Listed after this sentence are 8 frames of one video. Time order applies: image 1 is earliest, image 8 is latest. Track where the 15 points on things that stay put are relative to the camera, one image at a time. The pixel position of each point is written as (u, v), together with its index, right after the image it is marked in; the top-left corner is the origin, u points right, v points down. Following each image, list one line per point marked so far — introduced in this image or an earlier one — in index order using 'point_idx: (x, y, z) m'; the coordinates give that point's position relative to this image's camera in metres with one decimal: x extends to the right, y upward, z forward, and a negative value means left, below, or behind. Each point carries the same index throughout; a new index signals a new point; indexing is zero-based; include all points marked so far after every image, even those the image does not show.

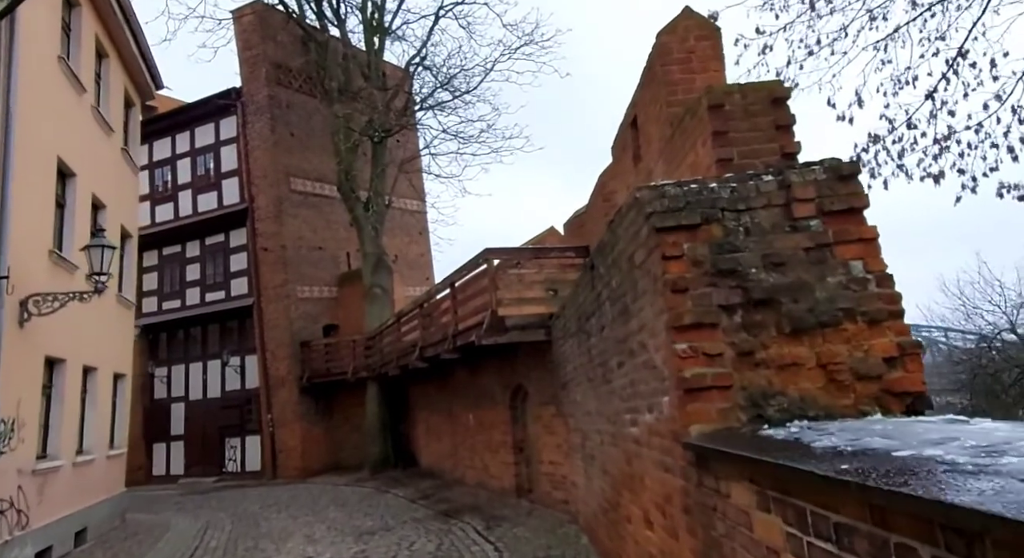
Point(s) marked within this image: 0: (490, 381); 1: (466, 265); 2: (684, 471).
0: (-0.4, -1.9, +12.2) m
1: (-0.8, +0.2, +10.4) m
2: (+0.8, -0.9, +3.0) m
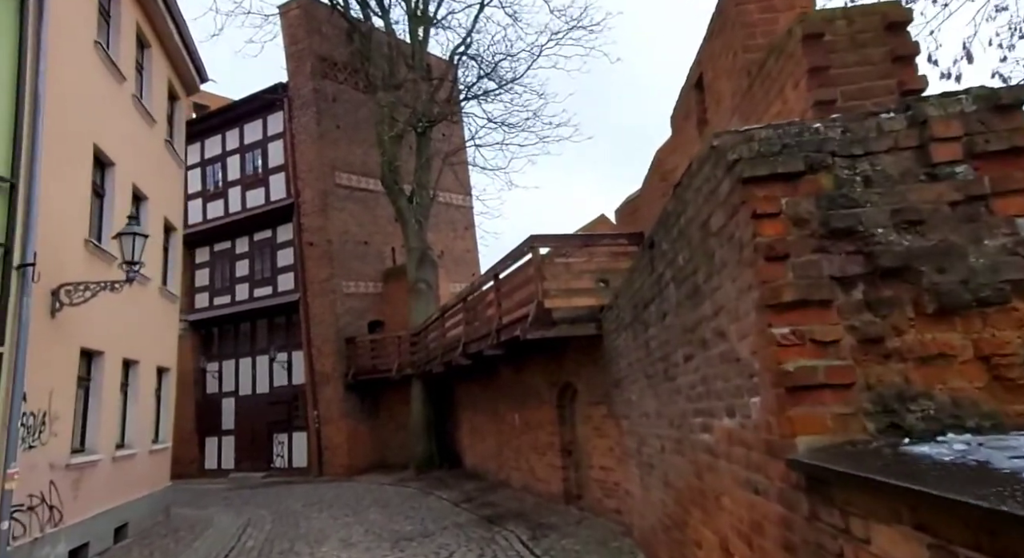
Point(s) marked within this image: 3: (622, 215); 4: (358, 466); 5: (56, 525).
0: (+0.4, -1.8, +11.6) m
1: (0.0, +0.4, +9.8) m
2: (+1.0, -0.8, +2.3) m
3: (+1.7, +1.0, +10.0) m
4: (-4.6, -5.6, +19.5) m
5: (-5.5, -3.0, +7.9) m
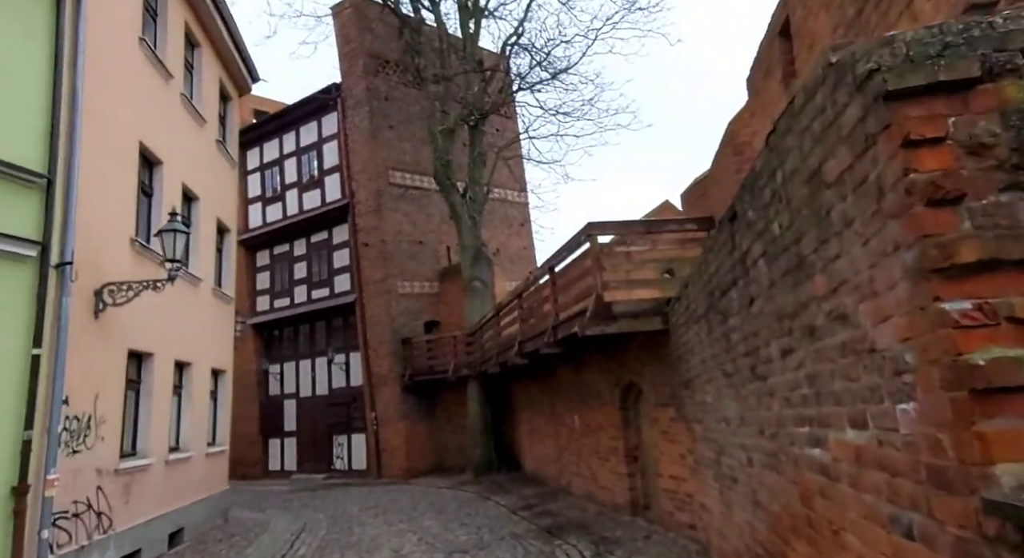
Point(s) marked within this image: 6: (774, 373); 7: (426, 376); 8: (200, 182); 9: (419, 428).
0: (+1.4, -1.7, +10.8) m
1: (+0.7, +0.5, +9.1) m
2: (+1.1, -0.7, +1.6) m
3: (+2.5, +1.1, +9.1) m
4: (-2.8, -5.6, +19.2) m
5: (-4.8, -3.0, +7.7) m
6: (+1.4, -0.5, +3.4) m
7: (-2.5, -2.8, +18.9) m
8: (-5.6, +1.7, +11.5) m
9: (-2.8, -4.5, +19.6) m
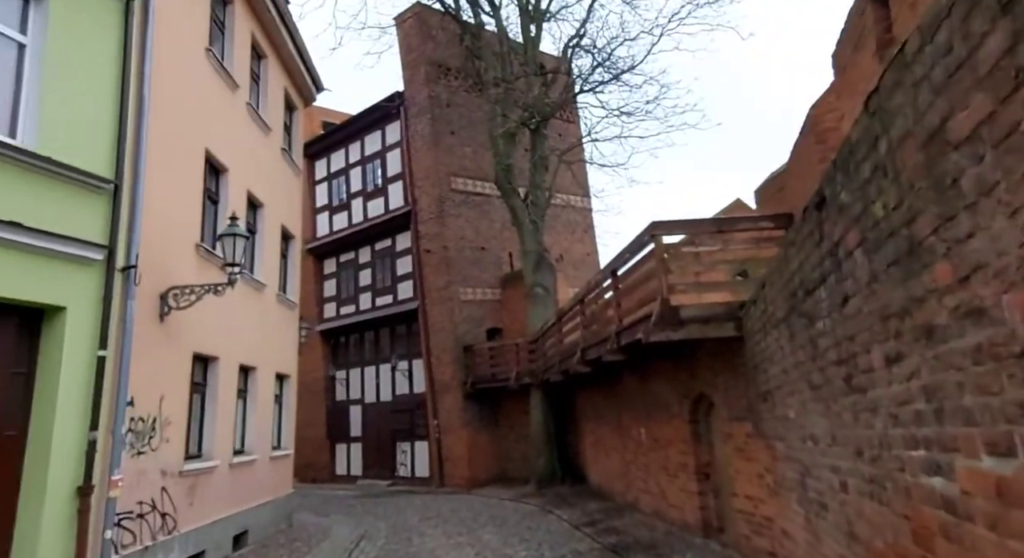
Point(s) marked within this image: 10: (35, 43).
0: (+2.4, -1.8, +10.3) m
1: (+1.6, +0.4, +8.7) m
2: (+1.2, -0.6, +1.1) m
3: (+3.3, +1.1, +8.5) m
4: (-1.0, -5.8, +19.0) m
5: (-4.1, -3.1, +7.8) m
6: (+1.6, -0.5, +2.9) m
7: (-0.7, -3.0, +18.7) m
8: (-4.5, +1.6, +11.7) m
9: (-0.9, -4.7, +19.4) m
10: (-4.5, +2.3, +6.2) m
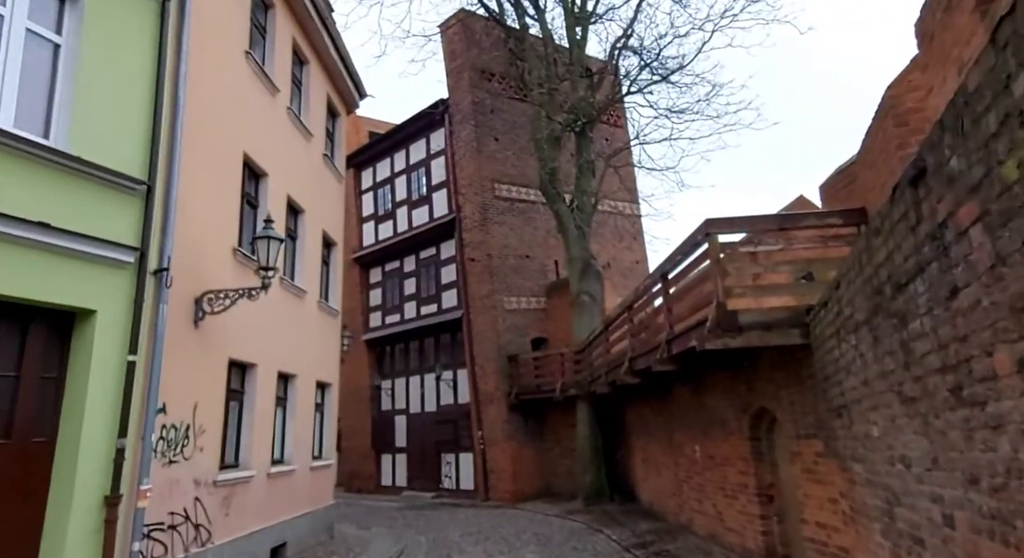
0: (+3.1, -1.8, +9.6) m
1: (+2.1, +0.4, +8.1) m
2: (+1.2, -0.5, +0.6) m
3: (+3.8, +1.0, +7.8) m
4: (+0.3, -6.1, +18.5) m
5: (-3.6, -3.1, +7.5) m
6: (+1.7, -0.4, +2.3) m
7: (+0.6, -3.3, +18.2) m
8: (-3.7, +1.5, +11.6) m
9: (+0.4, -5.0, +18.9) m
10: (-4.2, +2.2, +6.1) m
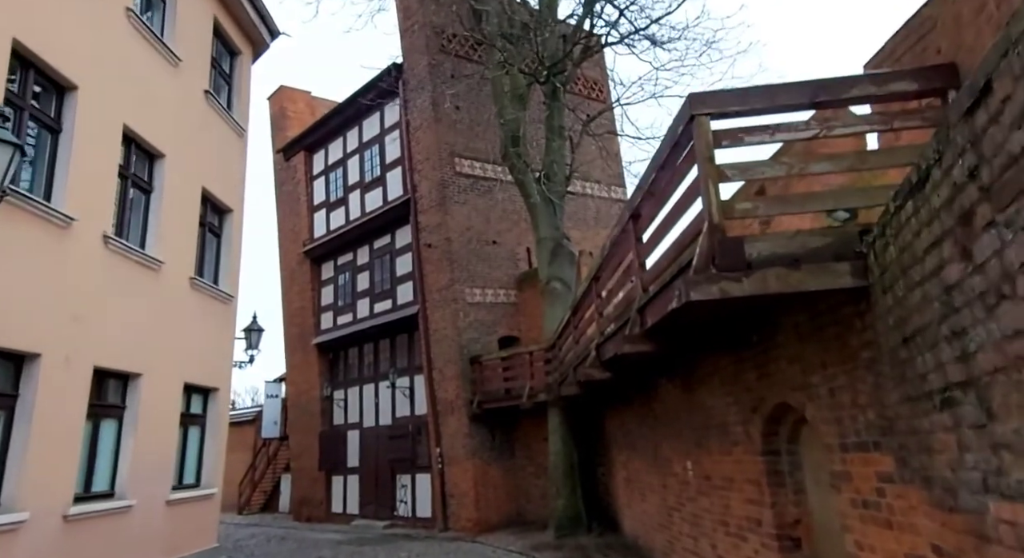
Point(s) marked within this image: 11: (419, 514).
0: (+2.1, -1.3, +6.7) m
1: (+1.1, +1.0, +5.2) m
2: (+0.2, +0.2, -2.3) m
3: (+2.9, +1.6, +5.0) m
4: (-0.5, -5.7, +15.4) m
5: (-4.5, -2.6, +4.6) m
6: (+0.8, +0.3, -0.6) m
7: (-0.3, -2.9, +15.2) m
8: (-4.7, +1.9, +8.8) m
9: (-0.5, -4.7, +15.9) m
10: (-5.2, +2.8, +3.3) m
11: (-2.4, -6.1, +17.0) m
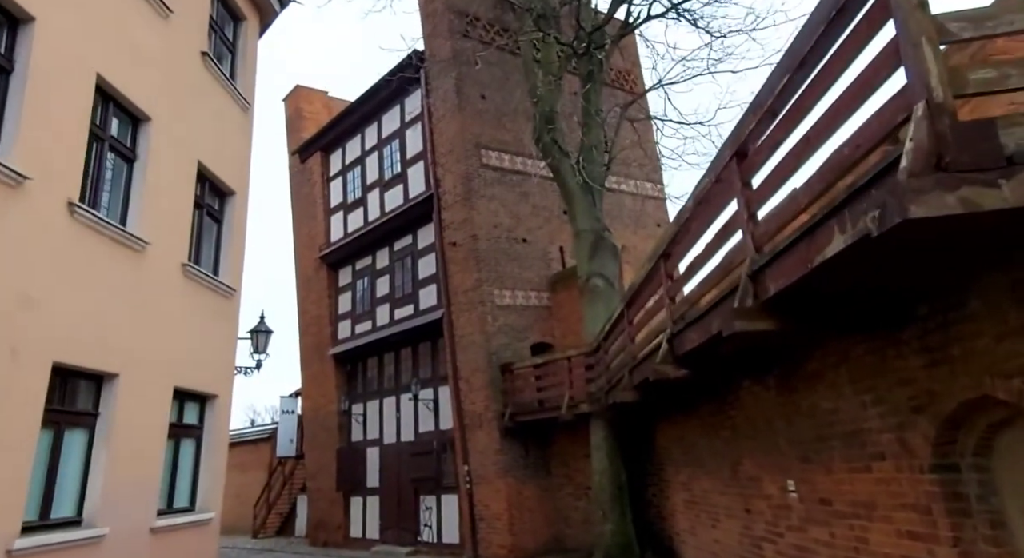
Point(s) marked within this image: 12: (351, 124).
0: (+2.7, -1.0, +5.1) m
1: (+1.6, +1.3, +3.7) m
2: (+0.5, +0.8, -3.8) m
3: (+3.3, +2.0, +3.4) m
4: (+0.3, -5.7, +13.8) m
5: (-4.1, -2.3, +3.2) m
6: (+1.1, +0.8, -2.1) m
7: (+0.4, -2.9, +13.6) m
8: (-4.1, +2.1, +7.4) m
9: (+0.4, -4.6, +14.3) m
10: (-4.8, +3.1, +2.0) m
11: (-1.6, -6.2, +15.4) m
12: (-4.9, +4.7, +19.6) m
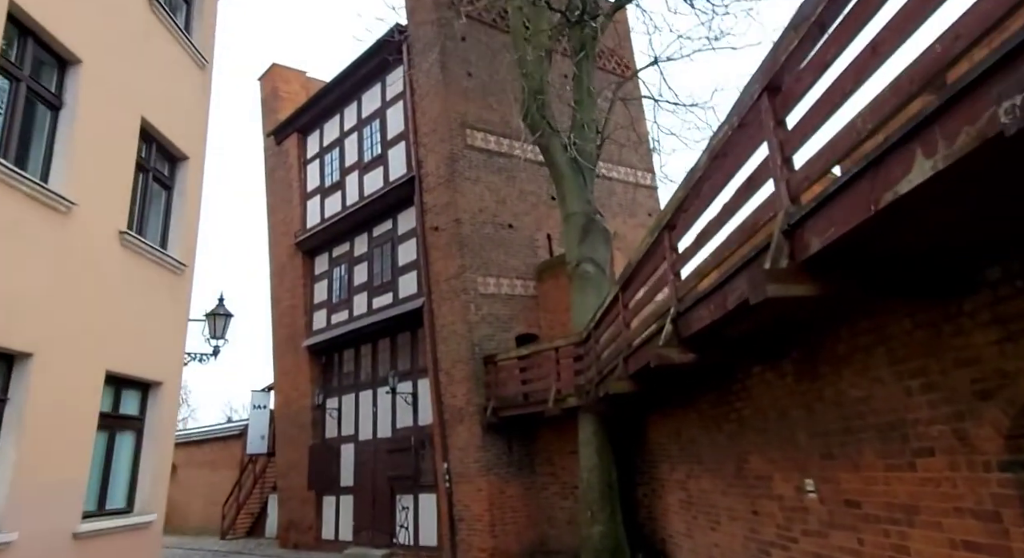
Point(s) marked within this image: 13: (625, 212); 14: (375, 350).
0: (+2.5, -0.7, +4.3) m
1: (+1.5, +1.5, +2.9) m
2: (+0.6, +1.0, -4.7) m
3: (+3.3, +2.2, +2.6) m
4: (-0.1, -5.4, +13.0) m
5: (-4.2, -2.0, +2.2) m
6: (+1.1, +1.0, -2.9) m
7: (+0.1, -2.6, +12.8) m
8: (-4.3, +2.4, +6.5) m
9: (0.0, -4.3, +13.4) m
10: (-4.8, +3.4, +1.0) m
11: (-2.0, -5.9, +14.5) m
12: (-5.3, +5.1, +18.6) m
13: (+2.9, +1.9, +16.2) m
14: (-3.6, -1.9, +16.9) m
